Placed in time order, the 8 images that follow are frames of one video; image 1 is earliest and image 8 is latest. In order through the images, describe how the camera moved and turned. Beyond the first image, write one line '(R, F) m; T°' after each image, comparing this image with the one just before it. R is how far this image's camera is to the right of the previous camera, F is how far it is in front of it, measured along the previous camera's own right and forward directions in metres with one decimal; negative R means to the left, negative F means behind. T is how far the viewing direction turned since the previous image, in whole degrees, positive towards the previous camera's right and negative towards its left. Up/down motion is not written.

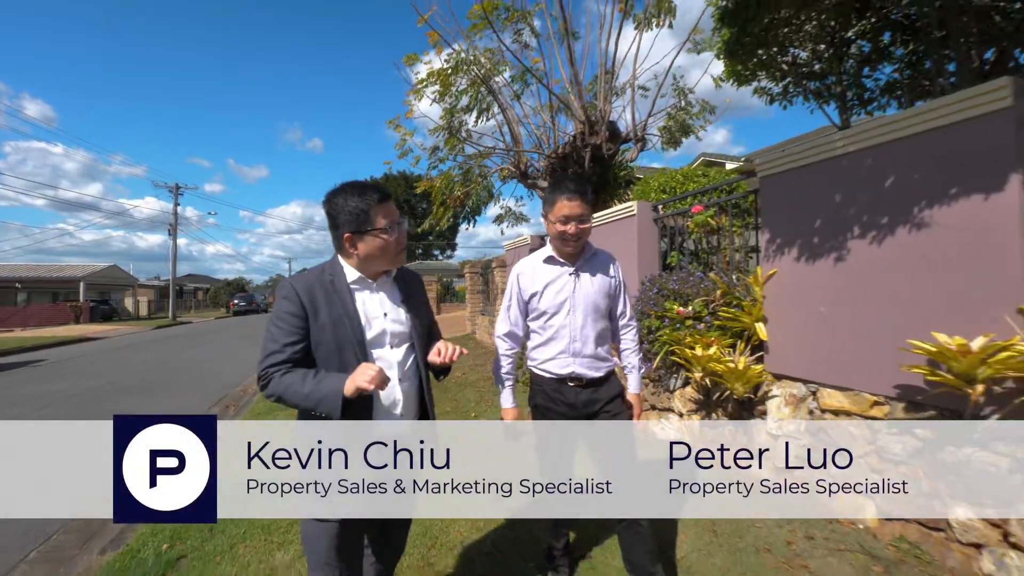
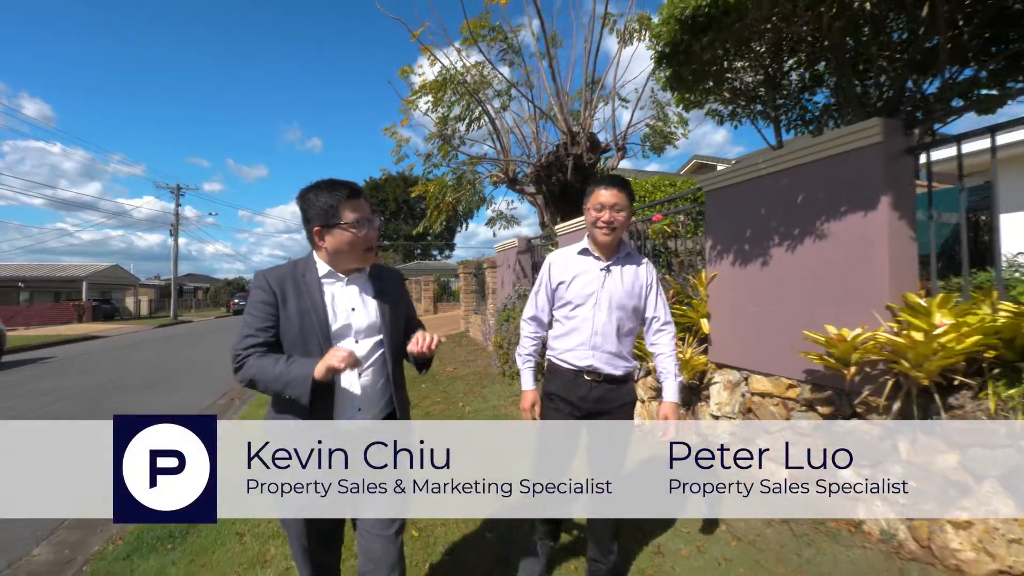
(+0.2, -0.5) m; 0°
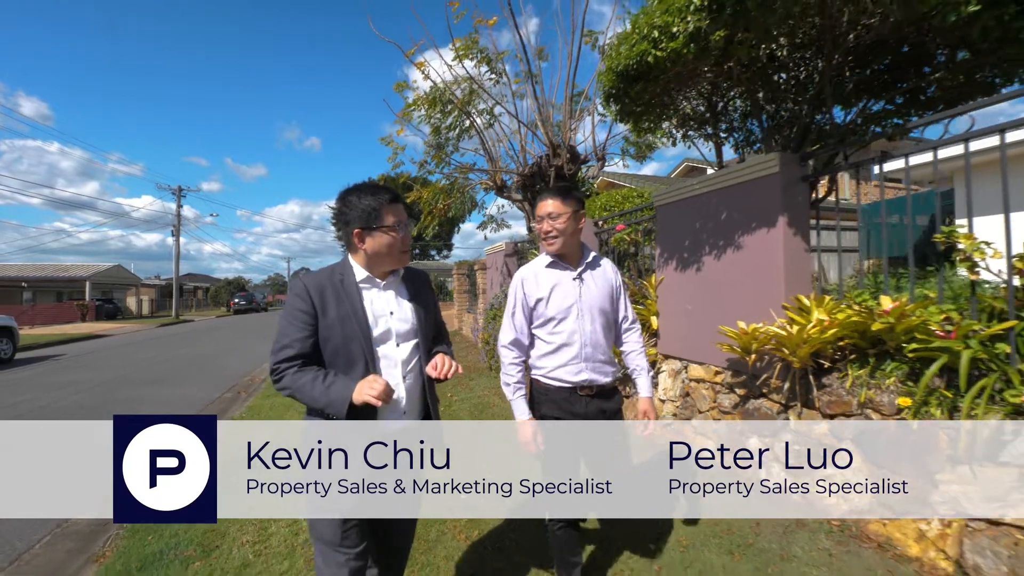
(+0.2, -0.6) m; 0°
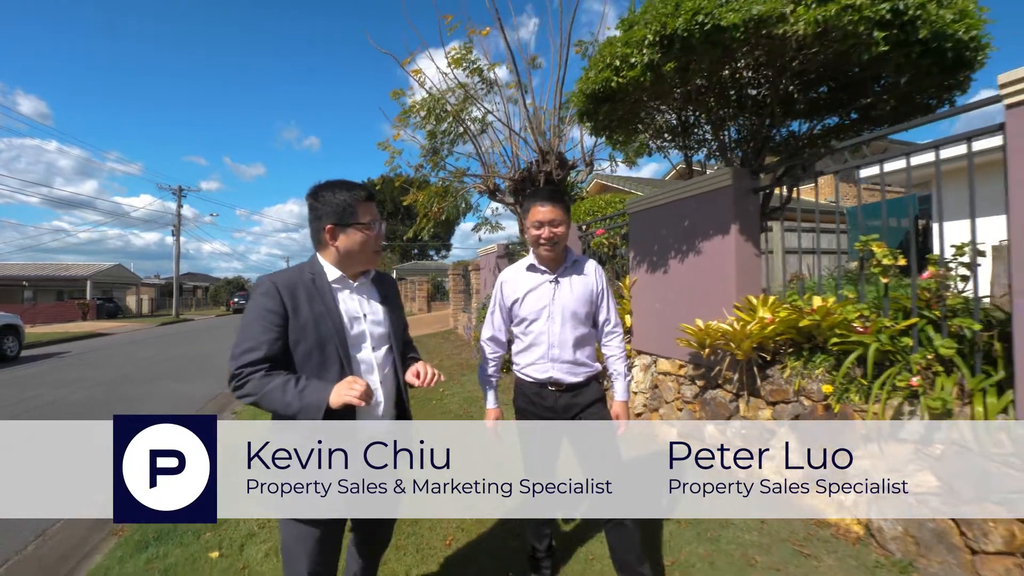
(+0.2, -0.4) m; 0°
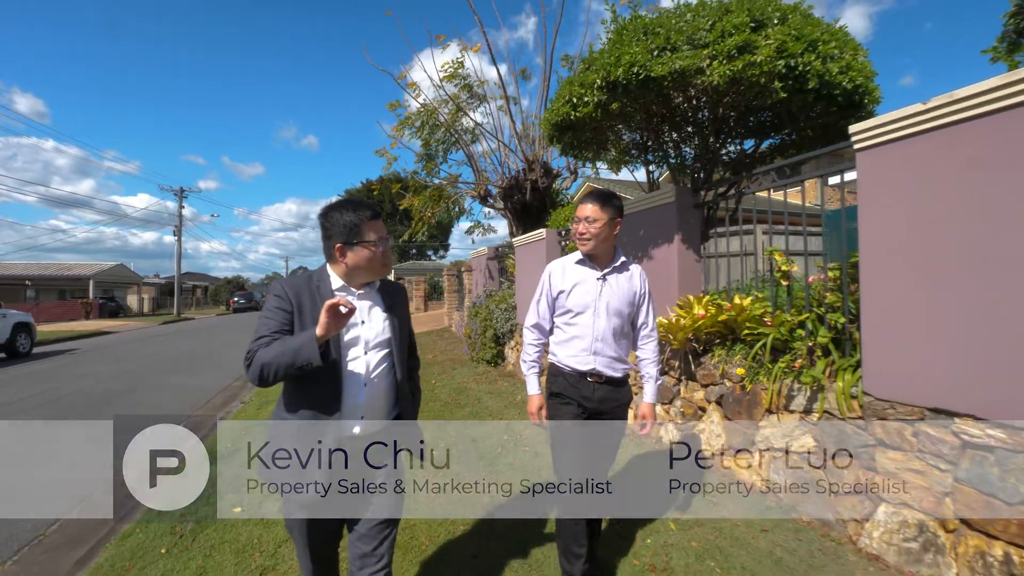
(+0.2, -0.7) m; 0°
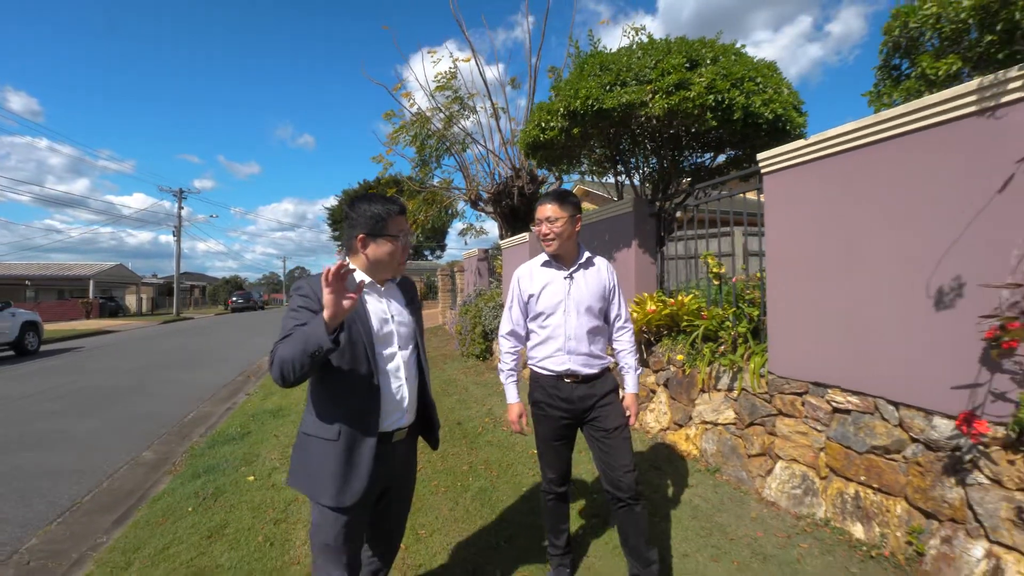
(+0.2, -0.6) m; 0°
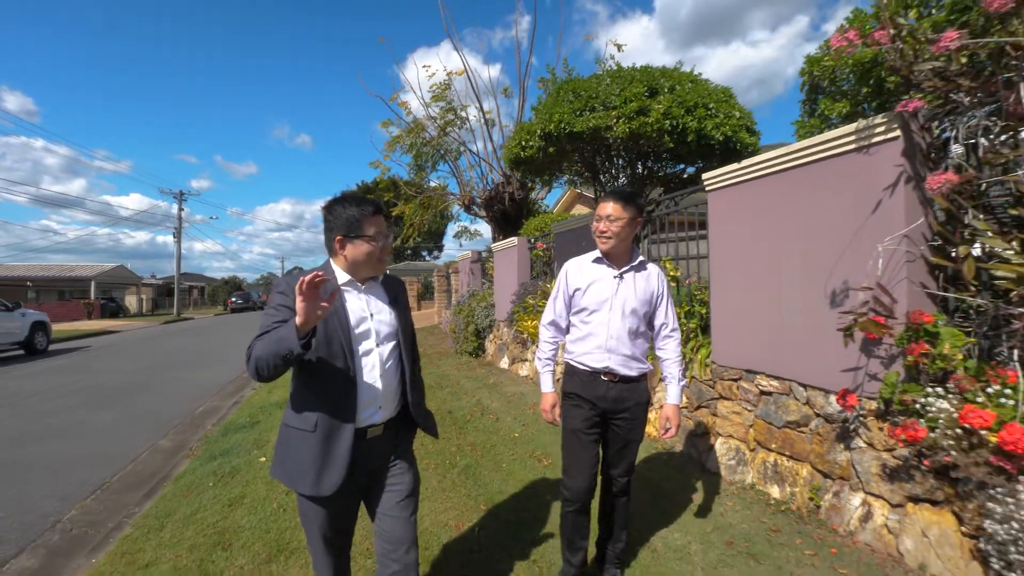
(+0.2, -0.6) m; 0°
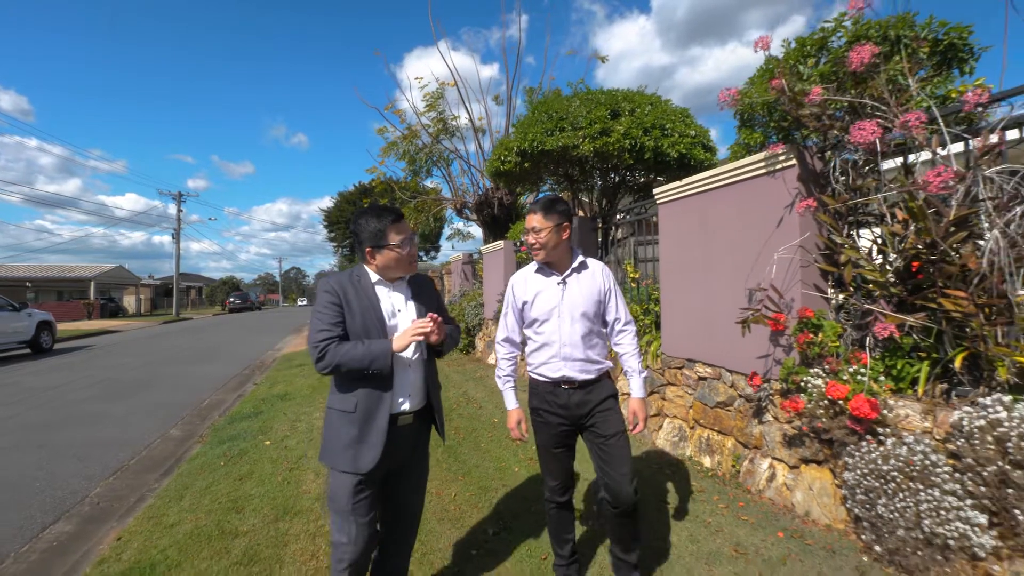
(+0.2, -0.6) m; 0°
